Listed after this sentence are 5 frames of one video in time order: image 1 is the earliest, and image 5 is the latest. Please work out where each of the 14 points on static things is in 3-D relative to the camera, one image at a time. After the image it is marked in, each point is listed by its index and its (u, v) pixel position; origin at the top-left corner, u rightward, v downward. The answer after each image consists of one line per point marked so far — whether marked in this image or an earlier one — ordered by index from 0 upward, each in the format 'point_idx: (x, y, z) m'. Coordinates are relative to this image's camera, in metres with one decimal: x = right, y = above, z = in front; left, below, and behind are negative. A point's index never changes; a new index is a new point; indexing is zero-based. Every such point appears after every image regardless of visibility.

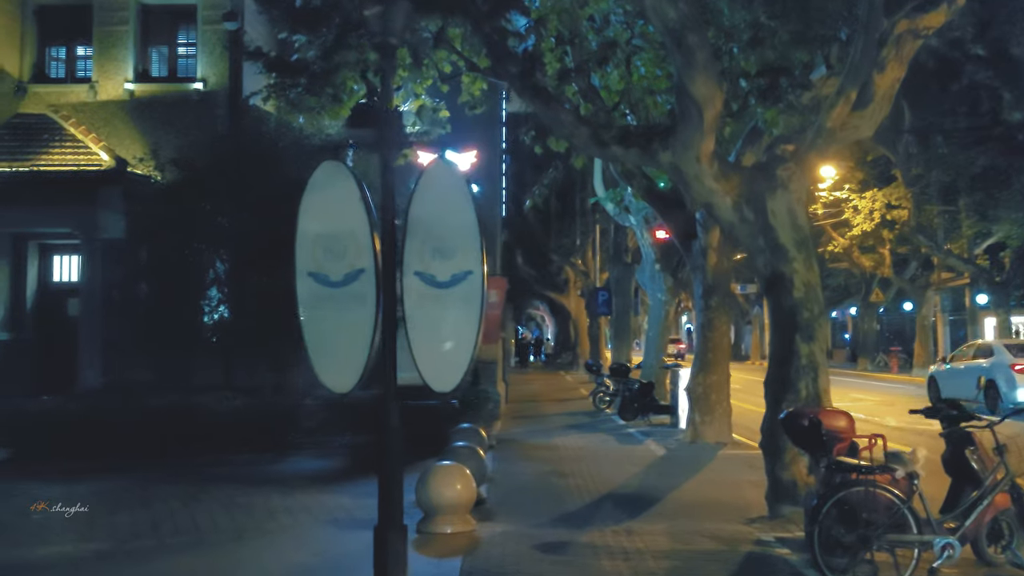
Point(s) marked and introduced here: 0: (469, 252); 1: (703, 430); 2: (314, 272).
0: (-0.3, +0.2, +6.0) m
1: (+3.2, -2.4, +16.1) m
2: (-1.2, +0.1, +6.0) m
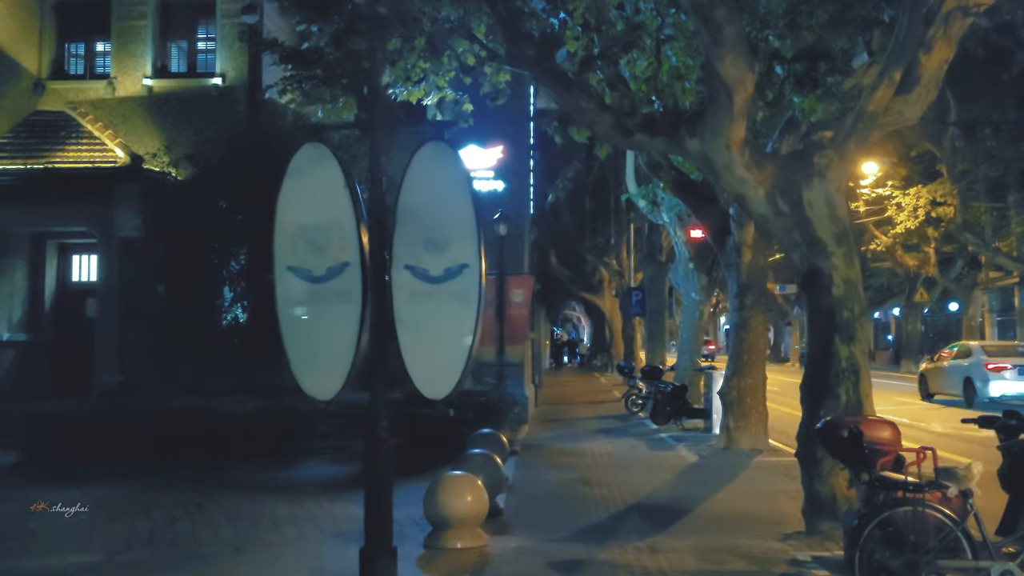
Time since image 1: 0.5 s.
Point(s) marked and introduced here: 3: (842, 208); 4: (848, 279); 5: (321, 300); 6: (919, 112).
0: (-0.3, +0.2, +5.4) m
1: (+3.6, -2.3, +15.4) m
2: (-1.2, +0.1, +5.4) m
3: (+3.1, +0.7, +9.3) m
4: (+3.1, +0.1, +9.1) m
5: (-1.1, -0.1, +5.4) m
6: (+4.1, +1.8, +9.9) m
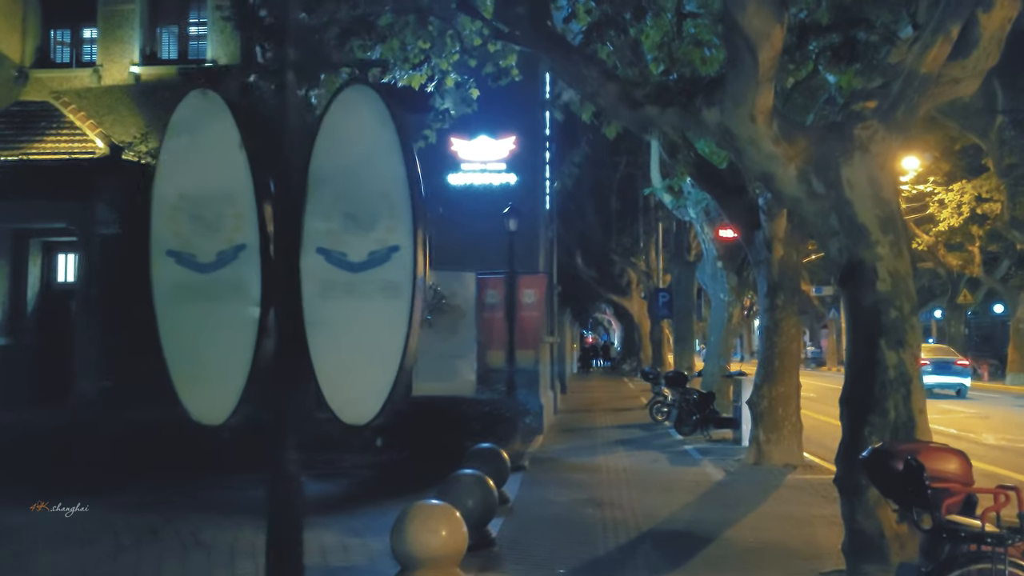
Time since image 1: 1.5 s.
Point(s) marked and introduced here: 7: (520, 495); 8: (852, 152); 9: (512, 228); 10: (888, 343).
0: (-0.5, +0.3, +4.1) m
1: (+3.7, -2.3, +13.9) m
2: (-1.4, +0.2, +4.2) m
3: (+3.0, +0.8, +7.9) m
4: (+3.0, +0.1, +7.7) m
5: (-1.3, 0.0, +4.2) m
6: (+4.0, +1.8, +8.4) m
7: (+0.1, -2.5, +11.7) m
8: (+2.7, +1.1, +7.7) m
9: (0.0, +1.0, +16.4) m
10: (+2.9, -0.4, +7.5) m
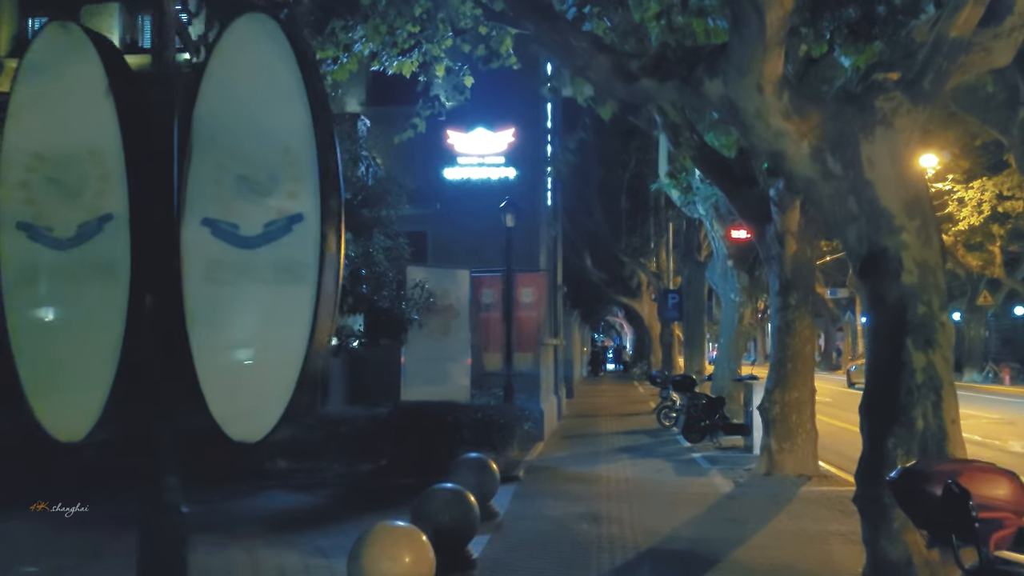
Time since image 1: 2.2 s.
0: (-0.7, +0.4, +3.3) m
1: (+3.6, -2.3, +13.0) m
2: (-1.6, +0.2, +3.3) m
3: (+2.9, +0.8, +7.0) m
4: (+2.9, +0.2, +6.8) m
5: (-1.5, 0.0, +3.3) m
6: (+3.9, +1.8, +7.5) m
7: (0.0, -2.4, +10.8) m
8: (+2.5, +1.1, +6.8) m
9: (0.0, +1.0, +15.5) m
10: (+2.7, -0.4, +6.6) m
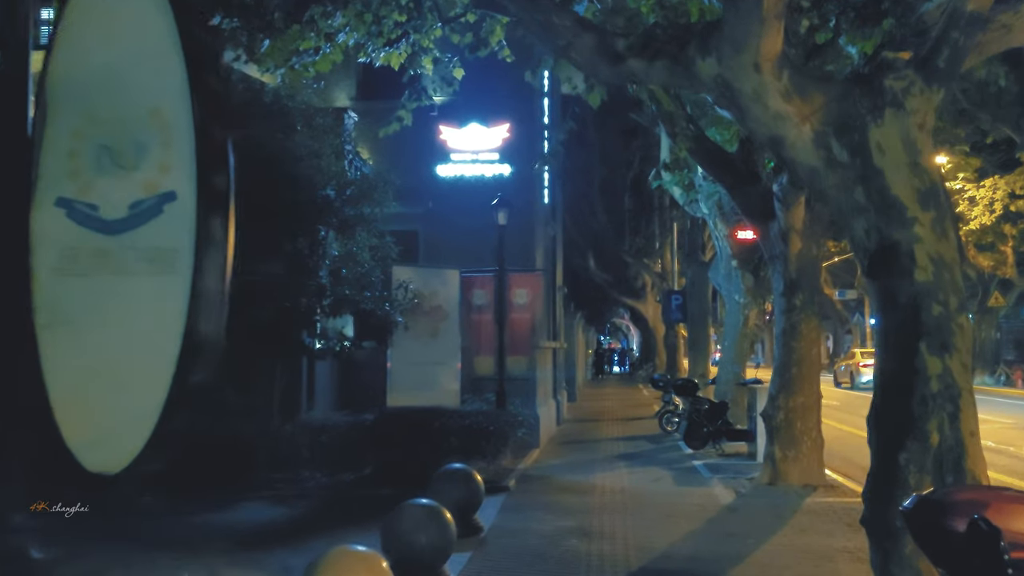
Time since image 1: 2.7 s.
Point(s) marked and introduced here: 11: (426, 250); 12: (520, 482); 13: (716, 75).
0: (-0.9, +0.4, +2.6) m
1: (+3.5, -2.3, +12.4) m
2: (-1.9, +0.2, +2.7) m
3: (+2.7, +0.8, +6.3) m
4: (+2.7, +0.2, +6.1) m
5: (-1.7, 0.0, +2.7) m
6: (+3.7, +1.9, +6.9) m
7: (-0.2, -2.4, +10.2) m
8: (+2.4, +1.1, +6.2) m
9: (-0.2, +1.0, +14.9) m
10: (+2.6, -0.4, +6.0) m
11: (-1.5, +0.7, +17.3) m
12: (+0.1, -2.5, +12.8) m
13: (+1.3, +1.4, +6.4) m
